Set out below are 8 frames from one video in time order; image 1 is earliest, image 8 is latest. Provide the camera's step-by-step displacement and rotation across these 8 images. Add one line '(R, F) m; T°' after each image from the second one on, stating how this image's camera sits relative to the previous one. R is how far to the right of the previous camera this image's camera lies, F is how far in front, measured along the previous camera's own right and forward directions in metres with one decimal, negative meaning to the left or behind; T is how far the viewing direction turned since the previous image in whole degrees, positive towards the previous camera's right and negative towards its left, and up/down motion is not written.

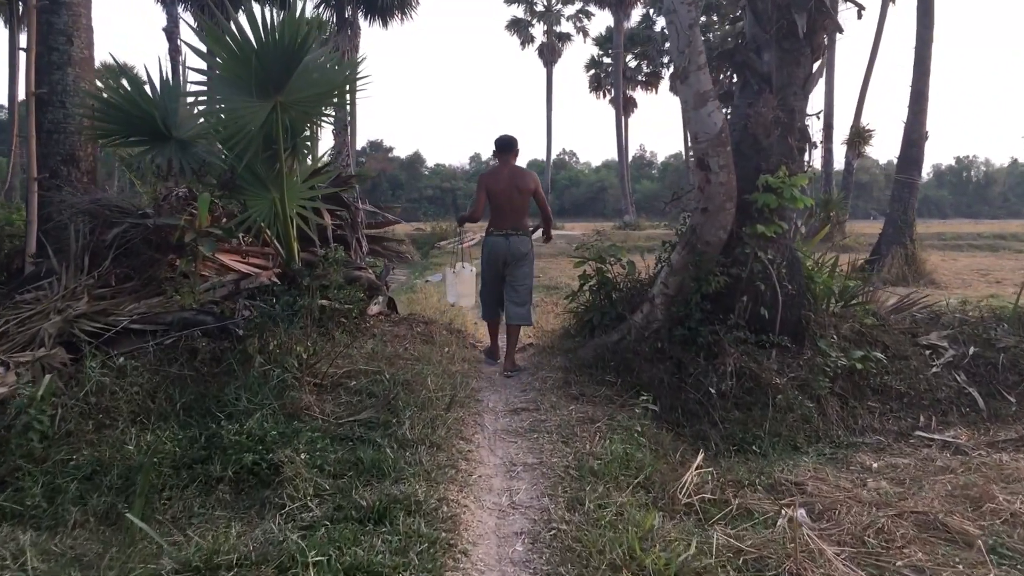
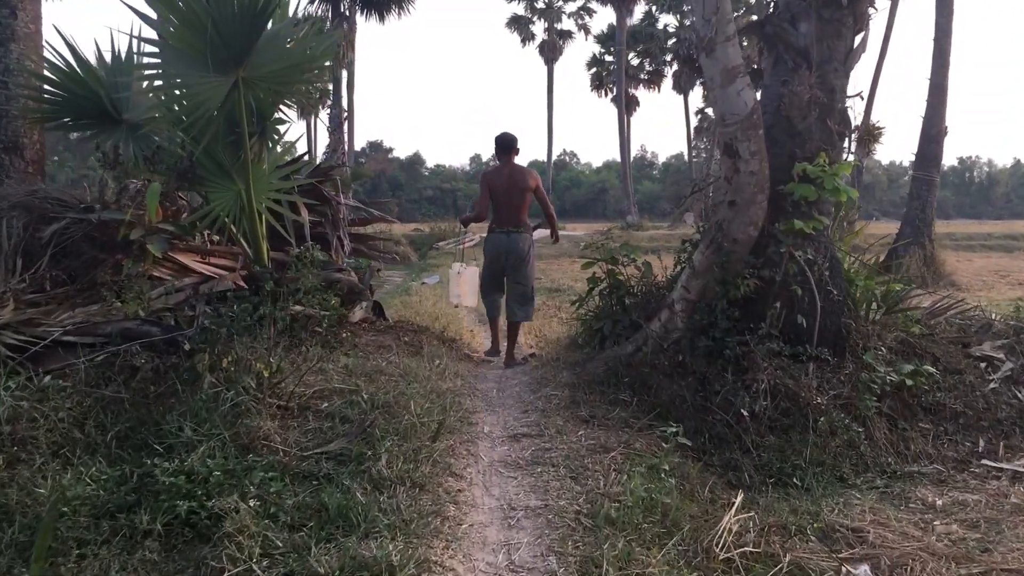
(0.0, +0.7) m; 0°
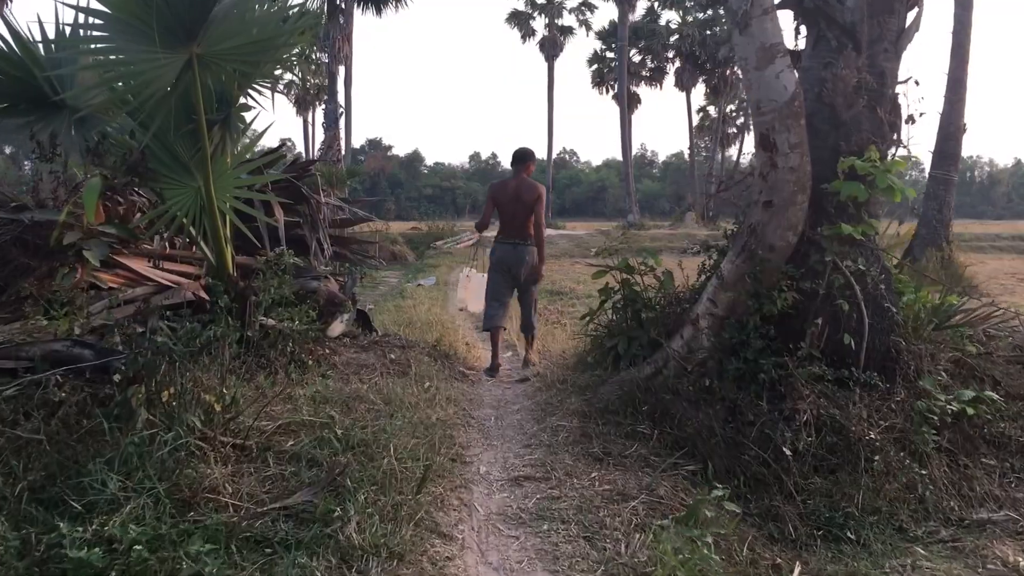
(0.0, +0.6) m; 0°
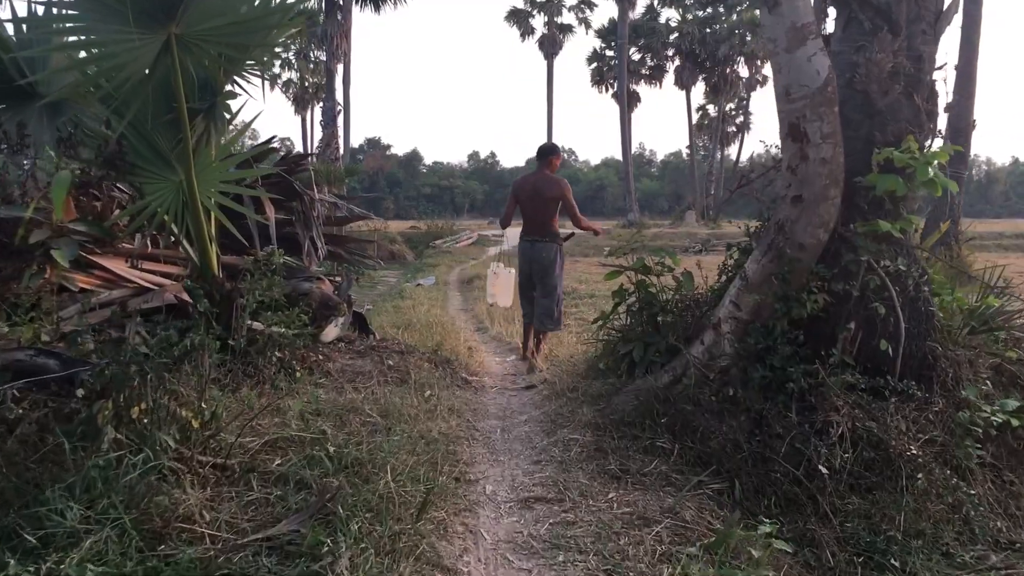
(0.0, +0.3) m; 0°
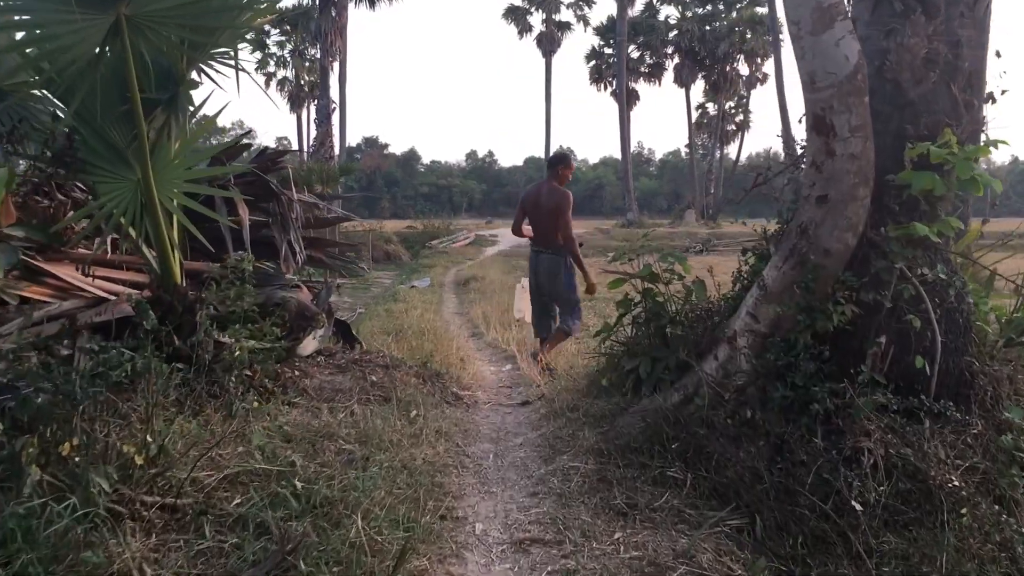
(0.0, +0.4) m; 0°
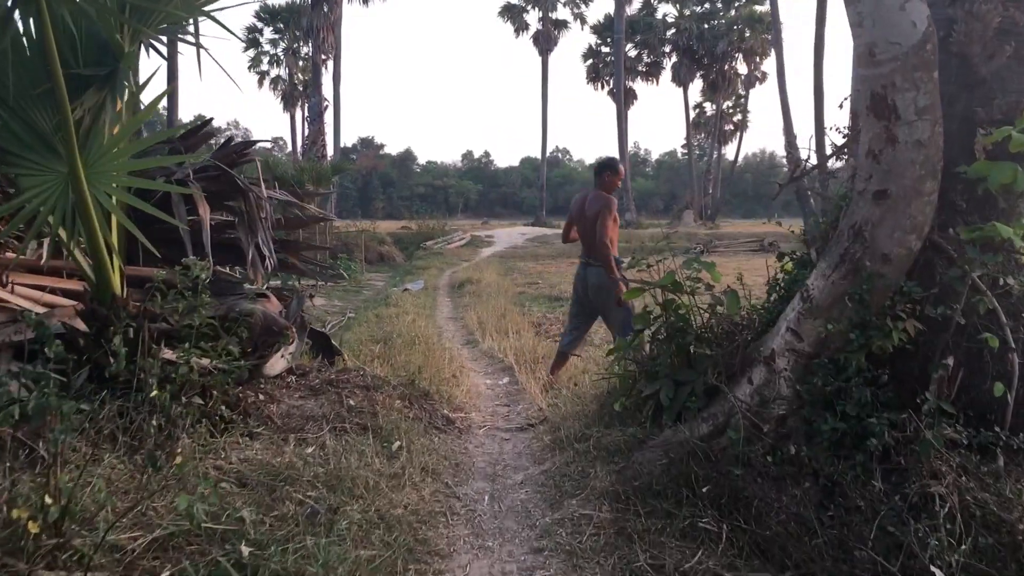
(0.0, +0.5) m; 0°
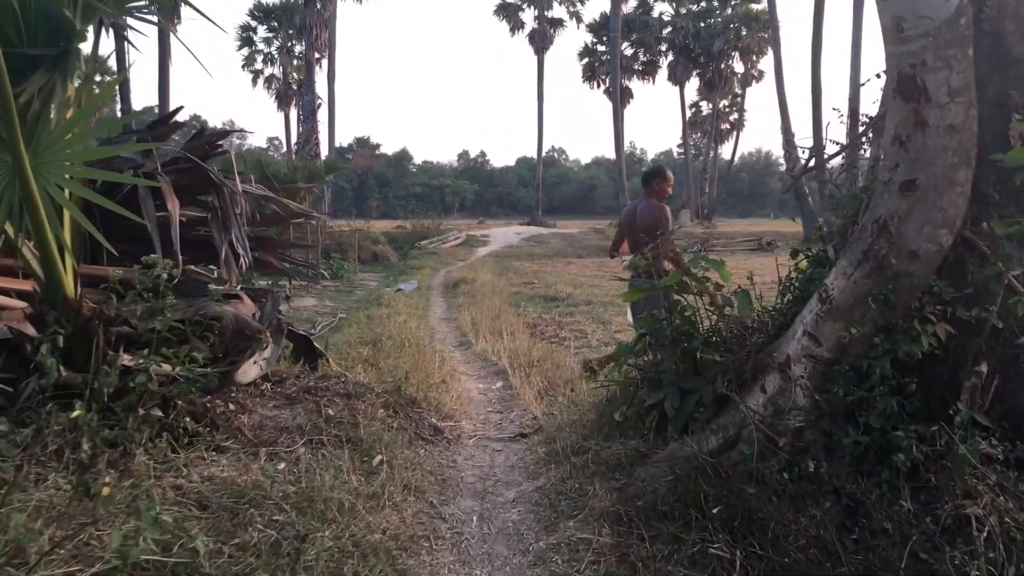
(0.0, +0.3) m; 0°
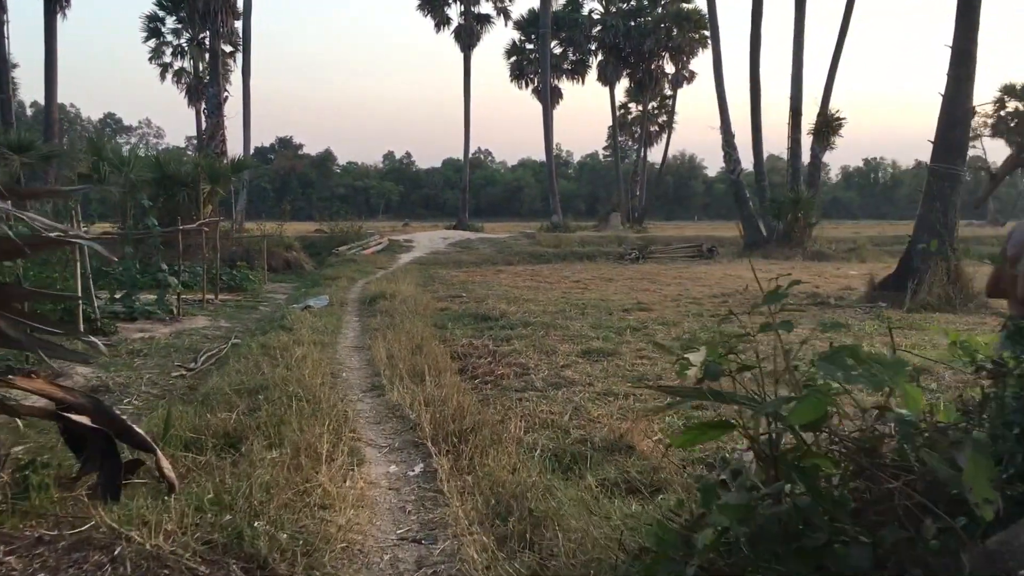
(0.0, +1.6) m; +4°
